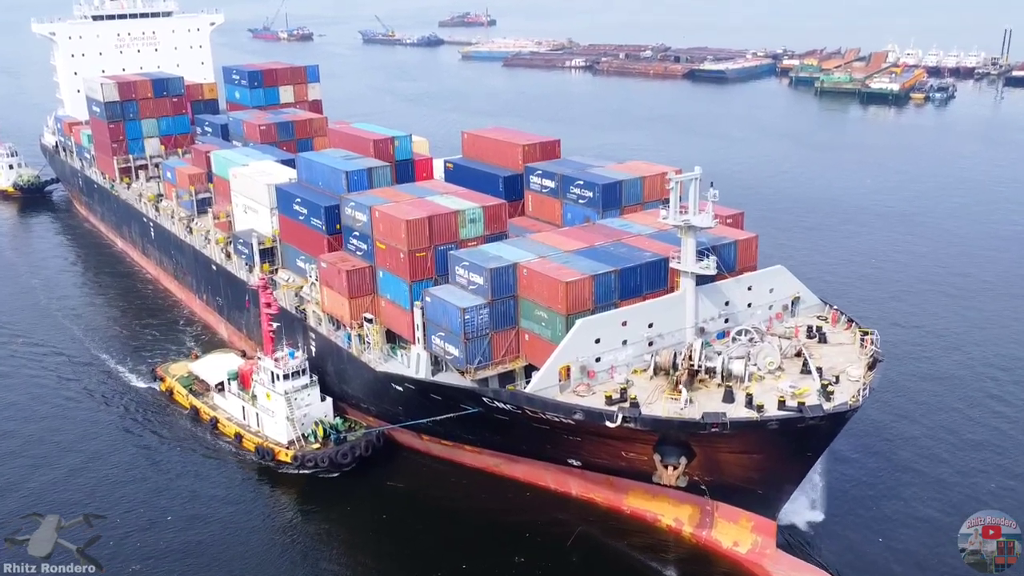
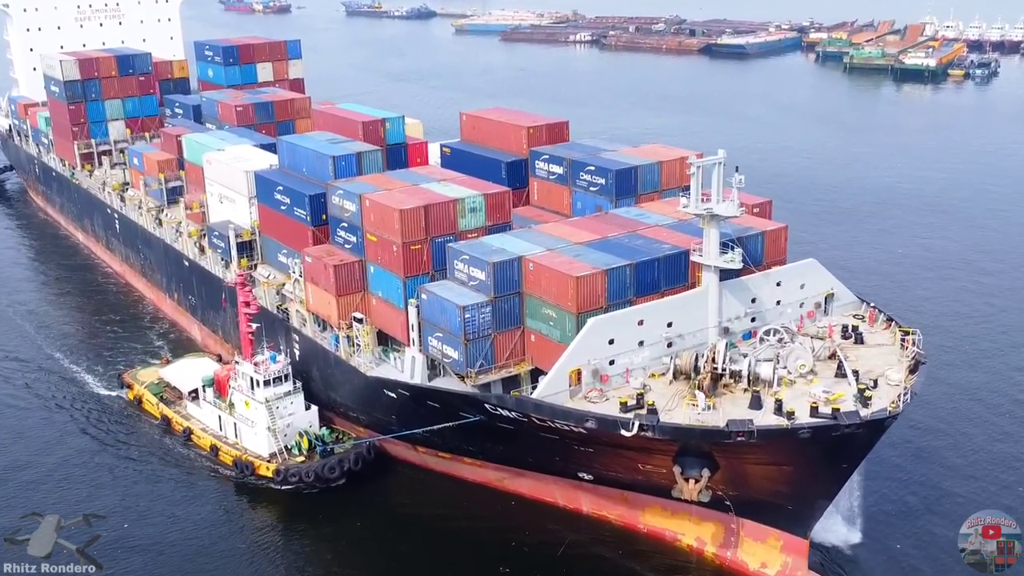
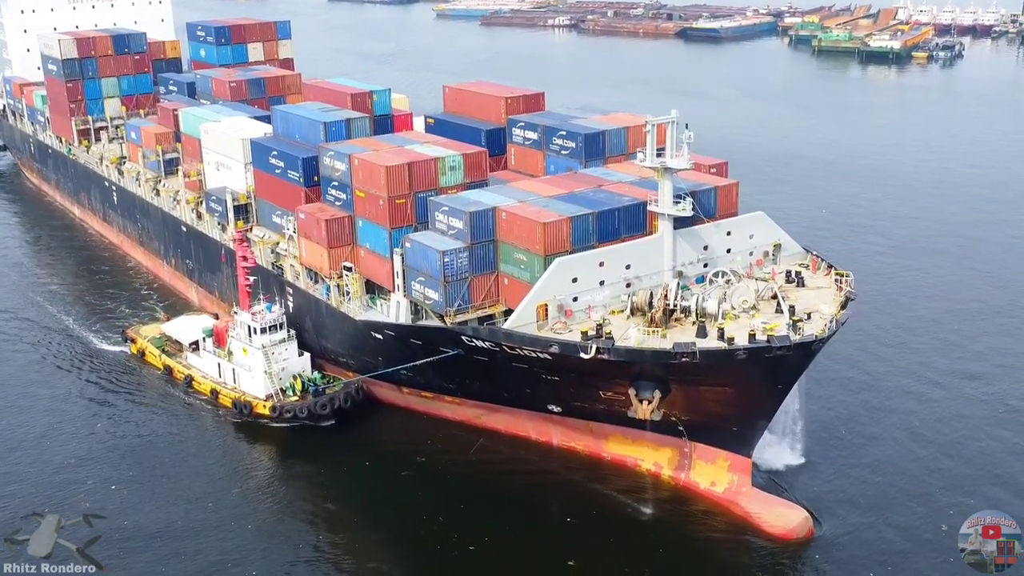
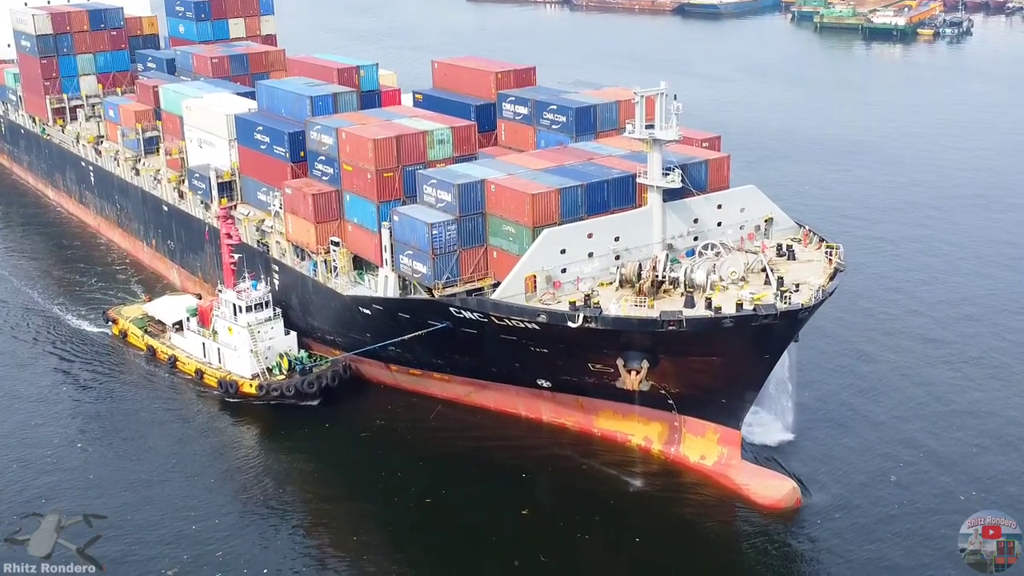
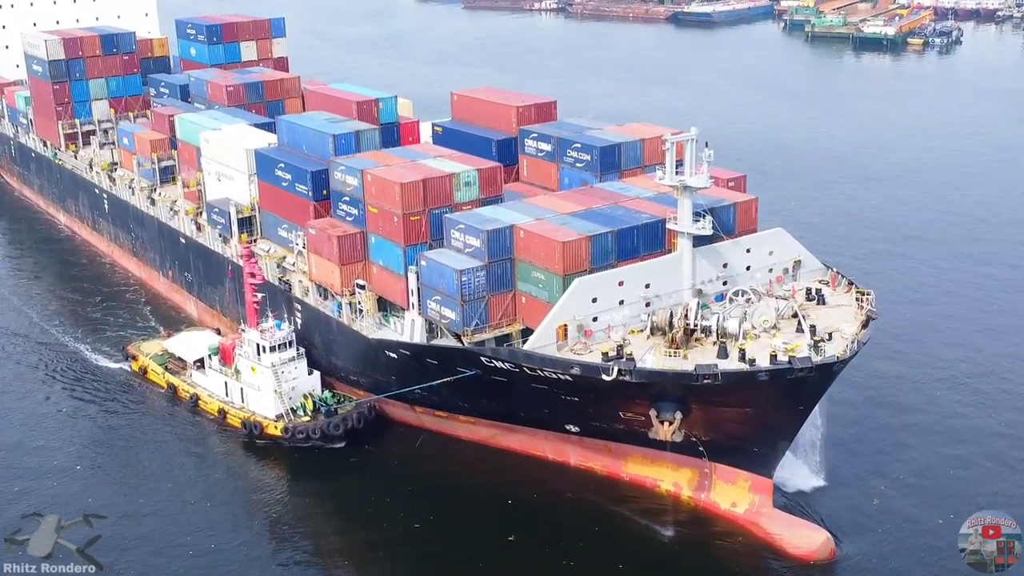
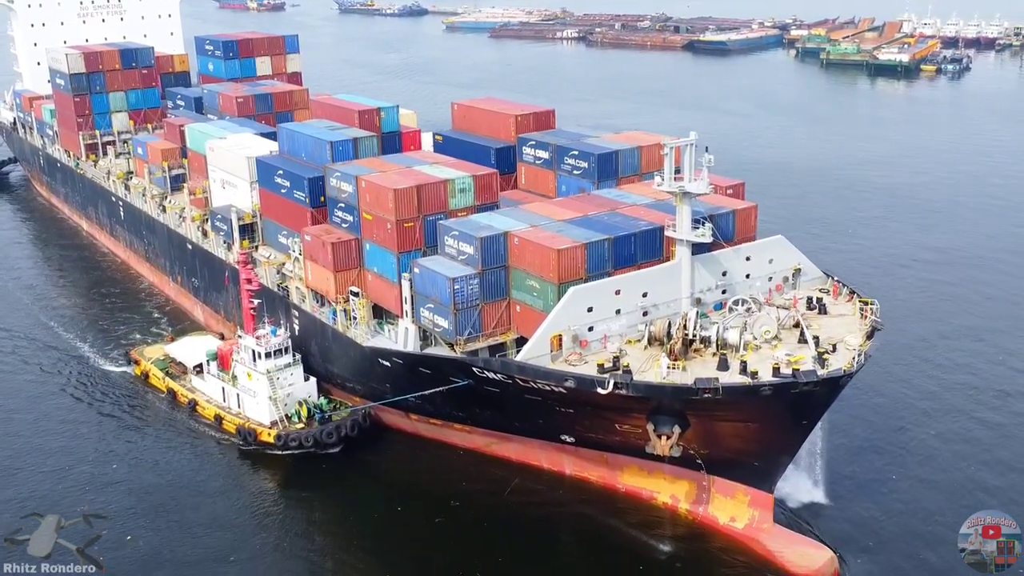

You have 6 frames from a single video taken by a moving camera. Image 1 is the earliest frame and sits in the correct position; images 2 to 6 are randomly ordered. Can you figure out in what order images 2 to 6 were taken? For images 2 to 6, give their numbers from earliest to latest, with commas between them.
2, 6, 3, 4, 5
